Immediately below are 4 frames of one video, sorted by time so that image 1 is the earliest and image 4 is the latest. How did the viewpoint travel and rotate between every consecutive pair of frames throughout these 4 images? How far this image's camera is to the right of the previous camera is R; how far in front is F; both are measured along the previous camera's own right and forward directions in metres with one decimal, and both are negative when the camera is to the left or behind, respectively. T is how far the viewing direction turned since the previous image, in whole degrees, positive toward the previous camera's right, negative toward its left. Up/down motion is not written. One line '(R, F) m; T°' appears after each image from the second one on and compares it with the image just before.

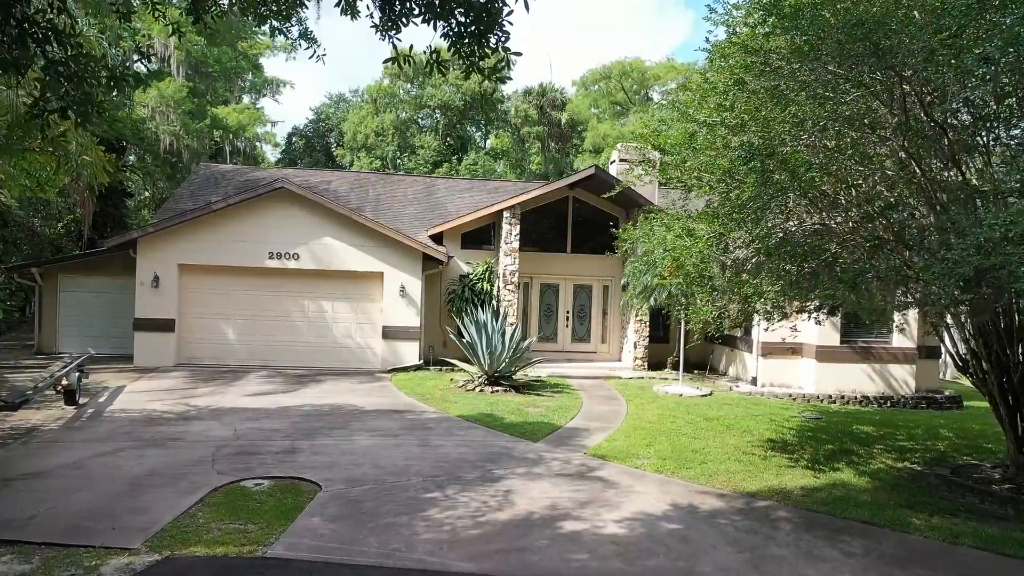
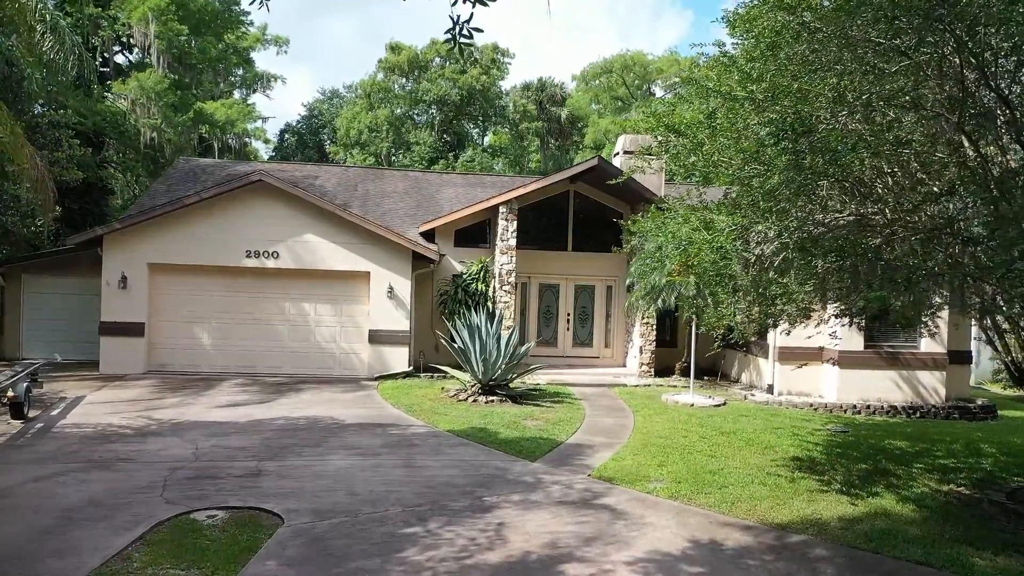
(+0.1, +1.0) m; 0°
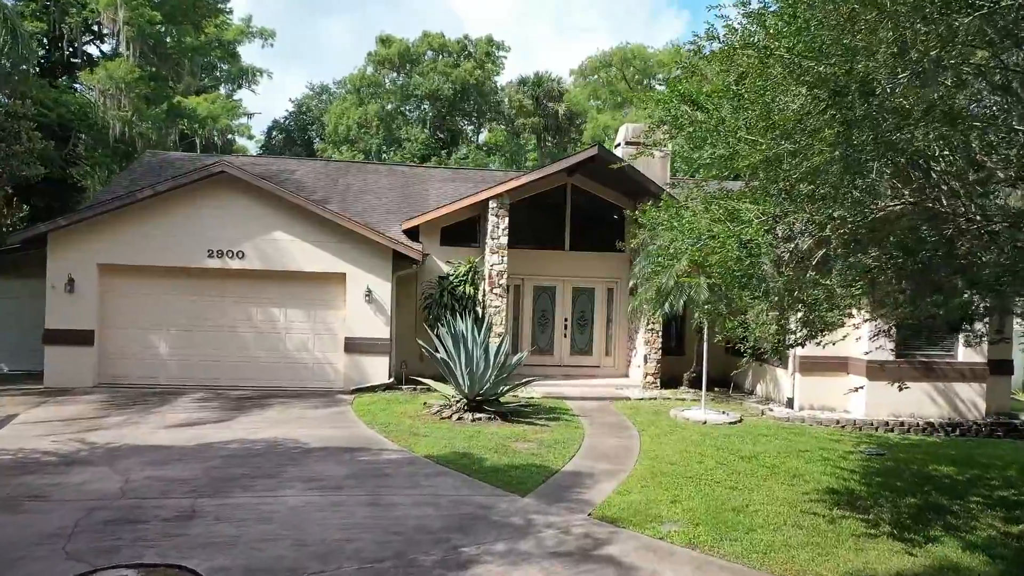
(+0.1, +1.2) m; 0°
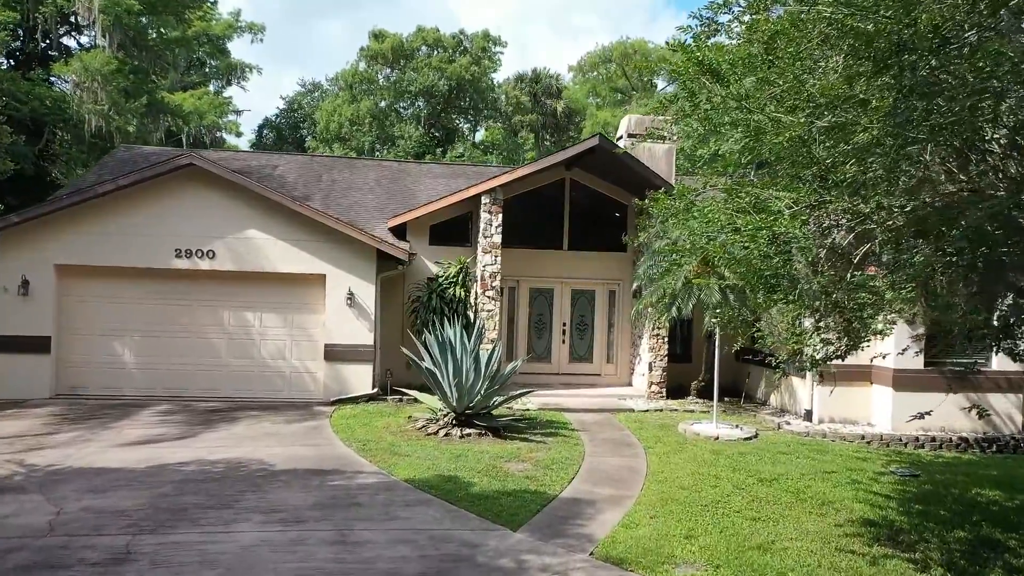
(+0.1, +0.9) m; 0°
